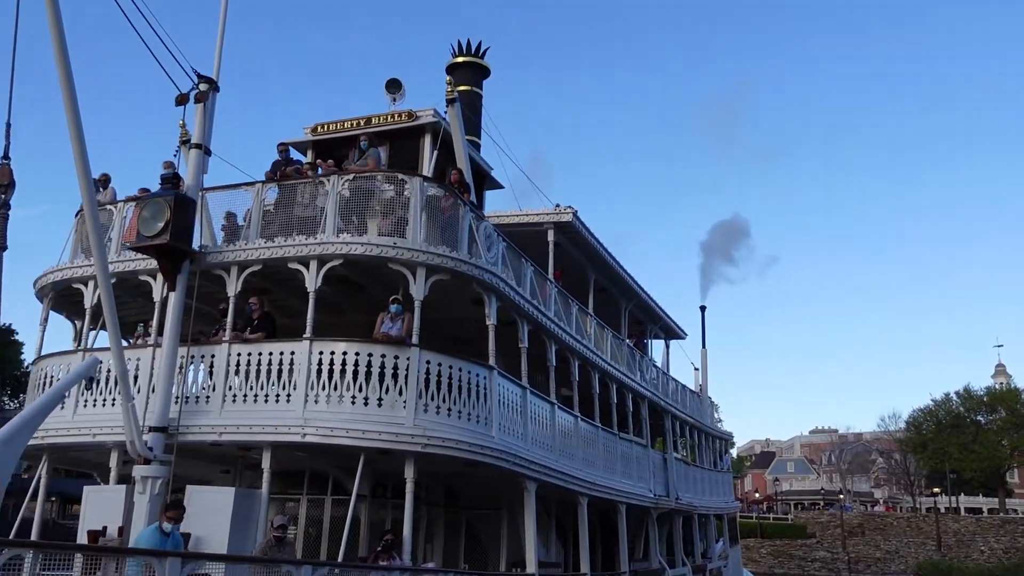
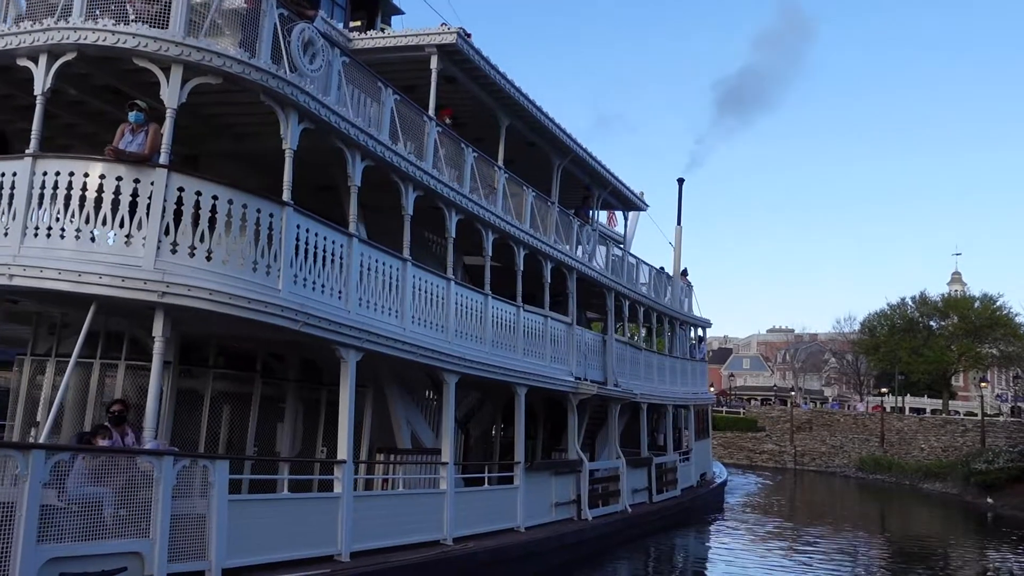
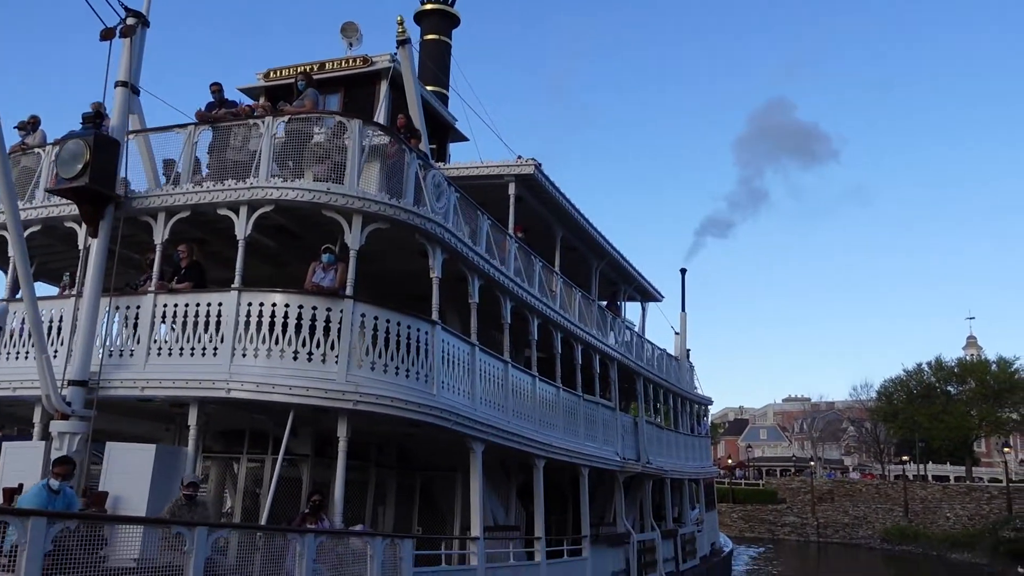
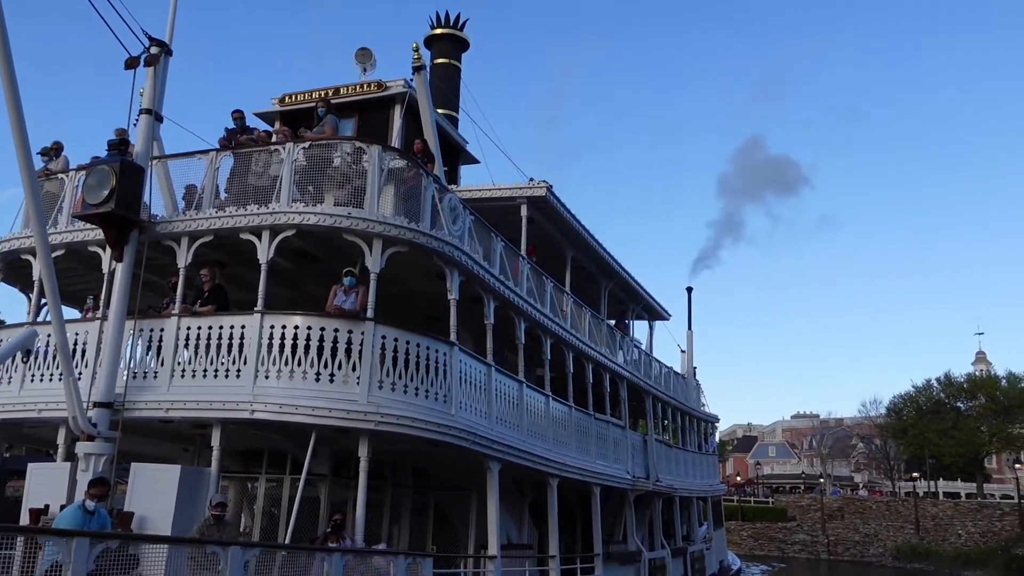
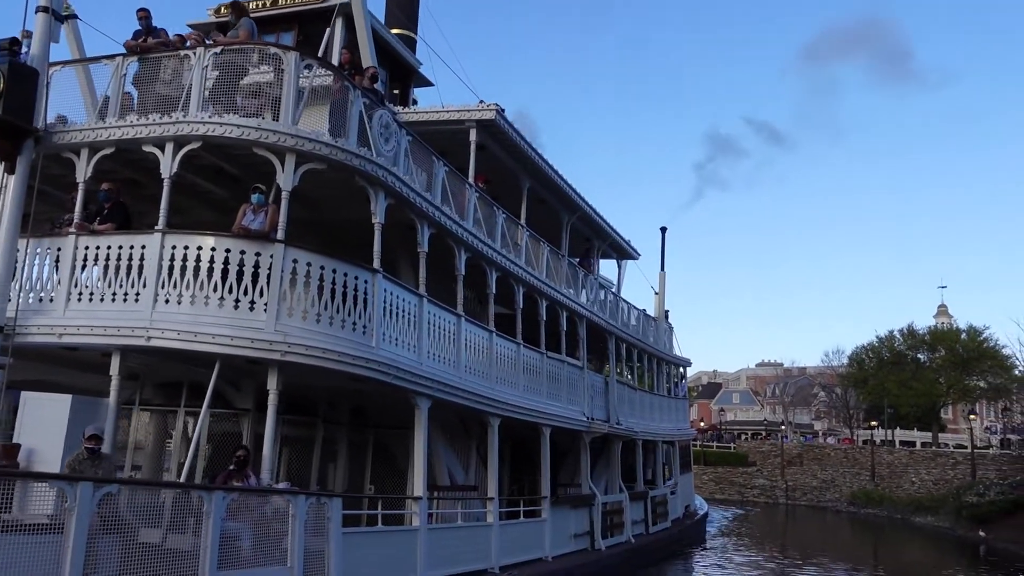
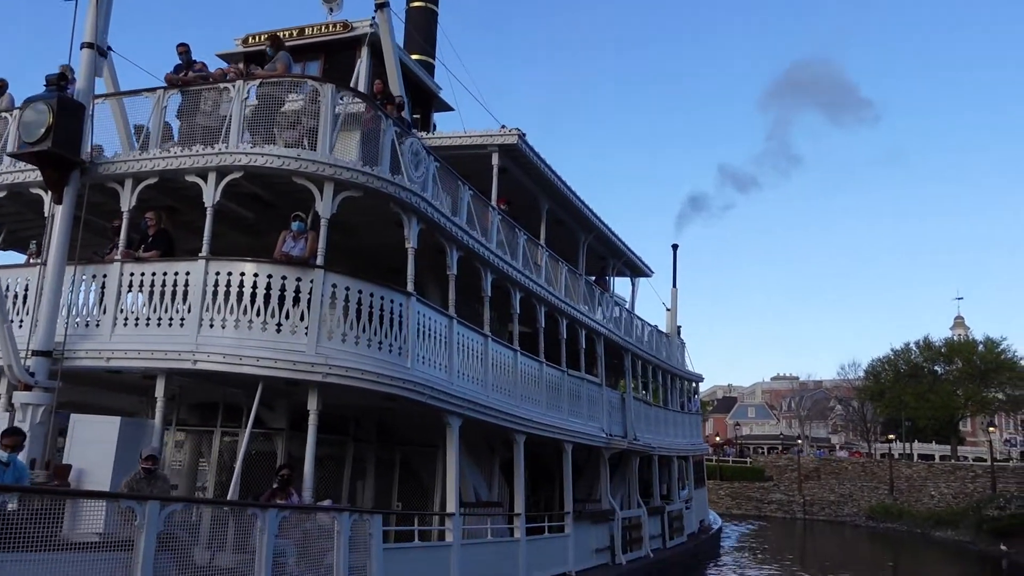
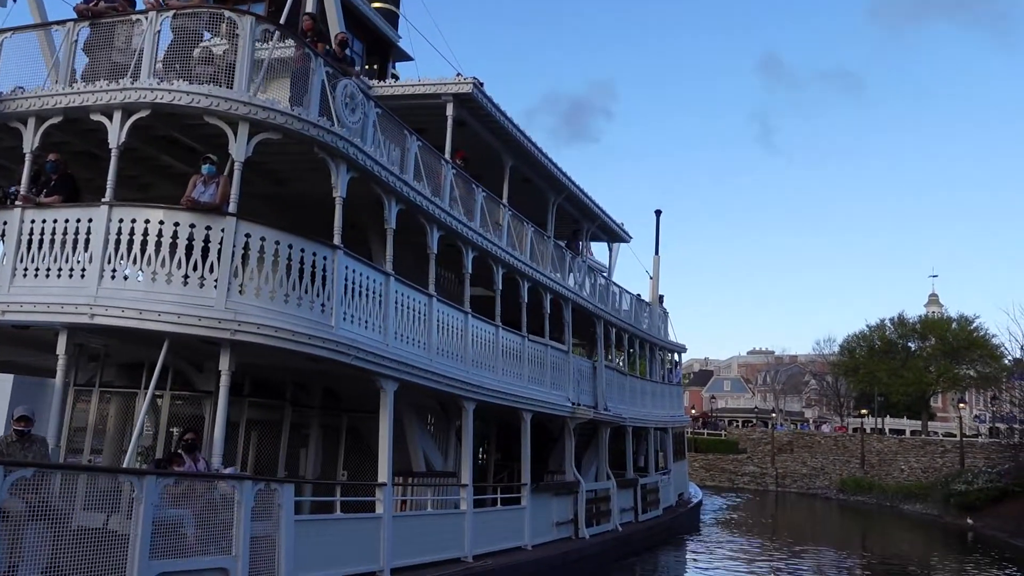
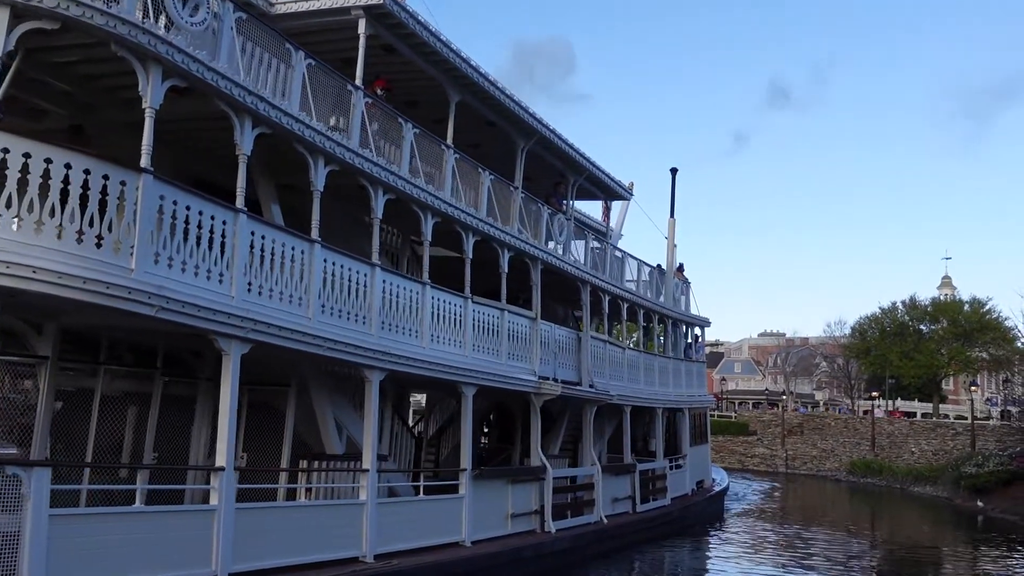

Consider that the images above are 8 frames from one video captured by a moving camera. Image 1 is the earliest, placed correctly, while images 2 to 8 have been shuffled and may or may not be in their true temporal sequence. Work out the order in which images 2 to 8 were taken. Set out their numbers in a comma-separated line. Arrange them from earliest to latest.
4, 3, 6, 5, 7, 2, 8
